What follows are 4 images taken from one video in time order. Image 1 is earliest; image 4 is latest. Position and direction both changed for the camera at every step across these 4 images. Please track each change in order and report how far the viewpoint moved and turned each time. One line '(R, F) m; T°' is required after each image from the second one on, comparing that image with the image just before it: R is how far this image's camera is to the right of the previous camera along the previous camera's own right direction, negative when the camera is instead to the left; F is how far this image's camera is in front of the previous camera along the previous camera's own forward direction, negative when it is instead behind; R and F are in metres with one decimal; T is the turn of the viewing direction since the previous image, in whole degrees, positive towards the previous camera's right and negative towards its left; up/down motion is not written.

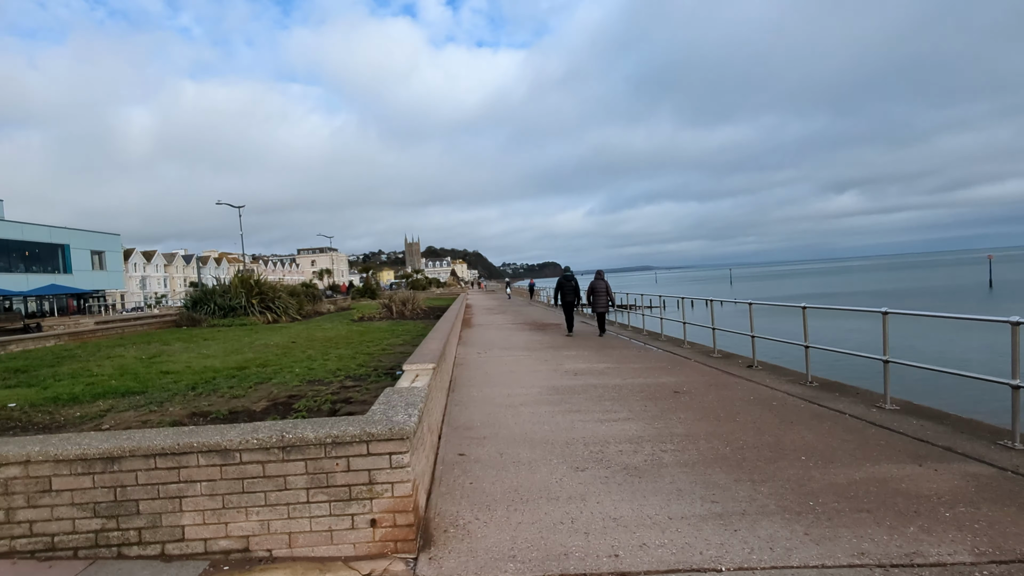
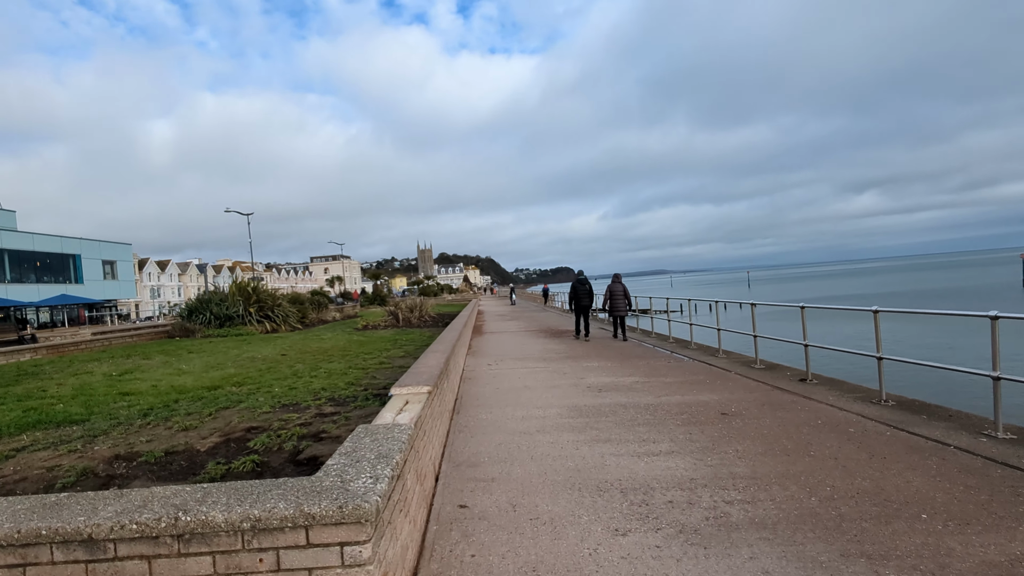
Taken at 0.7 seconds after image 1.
(0.0, +0.9) m; -1°
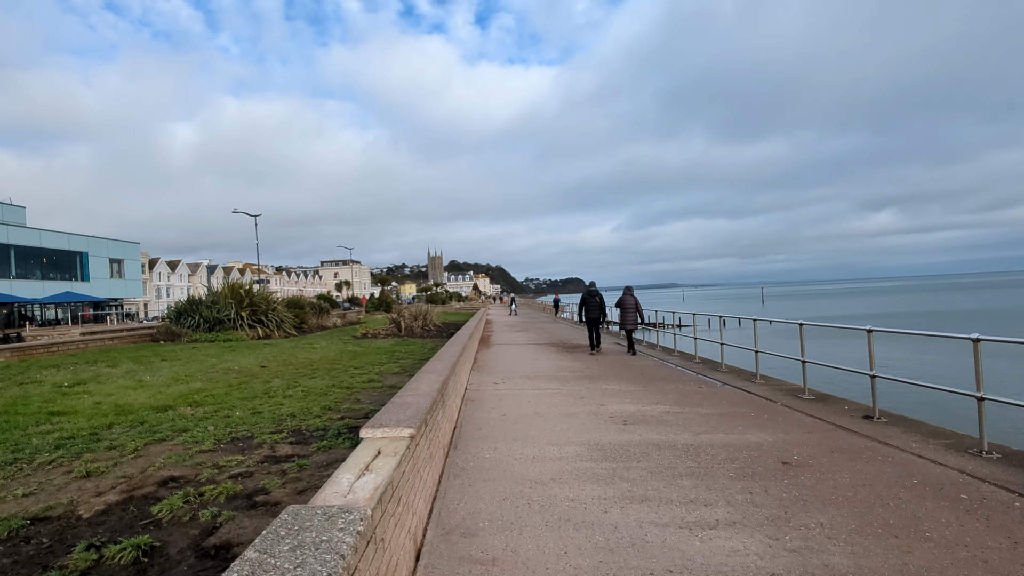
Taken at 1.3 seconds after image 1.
(0.0, +0.9) m; -1°
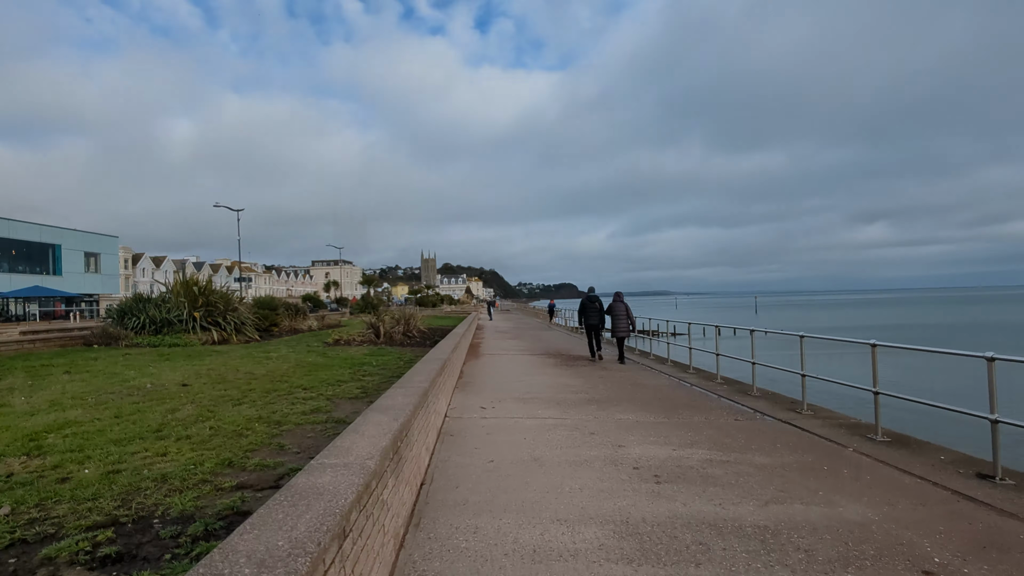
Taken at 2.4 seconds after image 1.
(0.0, +1.4) m; +1°
